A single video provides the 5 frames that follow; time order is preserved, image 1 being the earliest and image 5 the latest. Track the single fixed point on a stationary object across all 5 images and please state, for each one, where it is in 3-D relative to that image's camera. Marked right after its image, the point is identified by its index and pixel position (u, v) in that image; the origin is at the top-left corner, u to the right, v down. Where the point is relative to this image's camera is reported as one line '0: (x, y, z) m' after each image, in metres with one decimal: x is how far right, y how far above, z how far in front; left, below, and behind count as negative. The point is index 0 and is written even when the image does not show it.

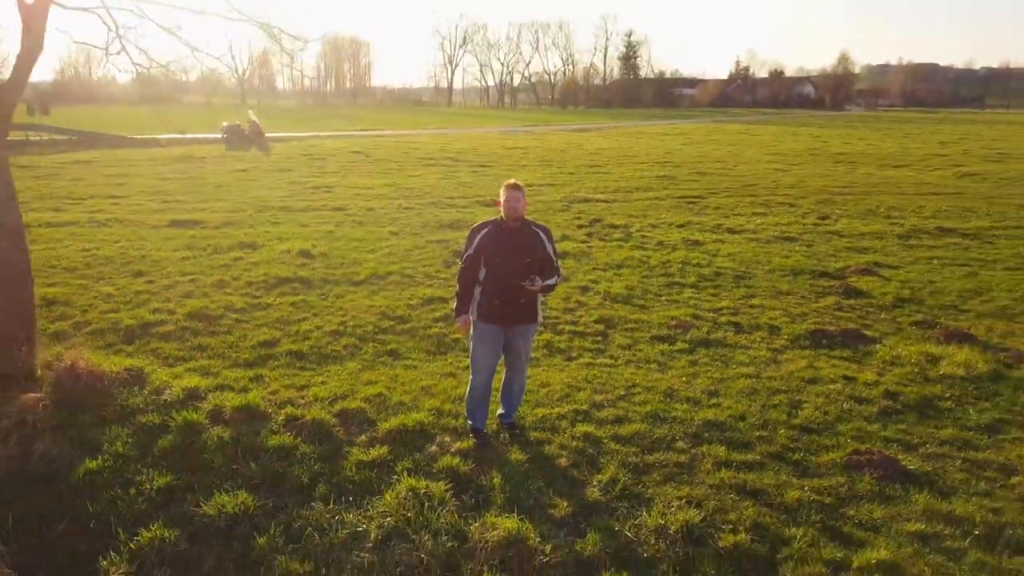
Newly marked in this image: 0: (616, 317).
0: (+1.0, -0.3, +7.5) m
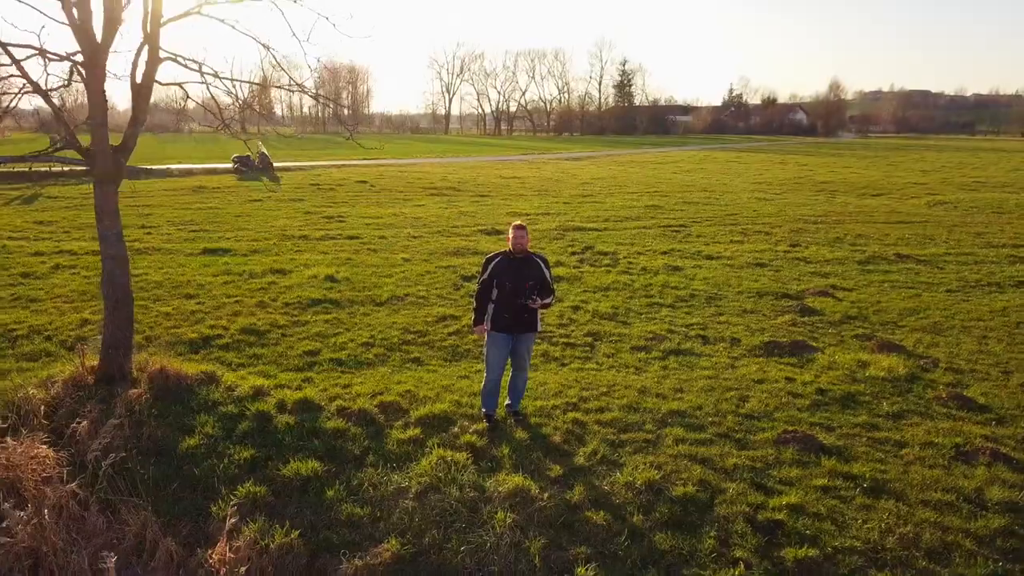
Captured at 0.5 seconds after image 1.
0: (+1.0, -0.5, +8.8) m
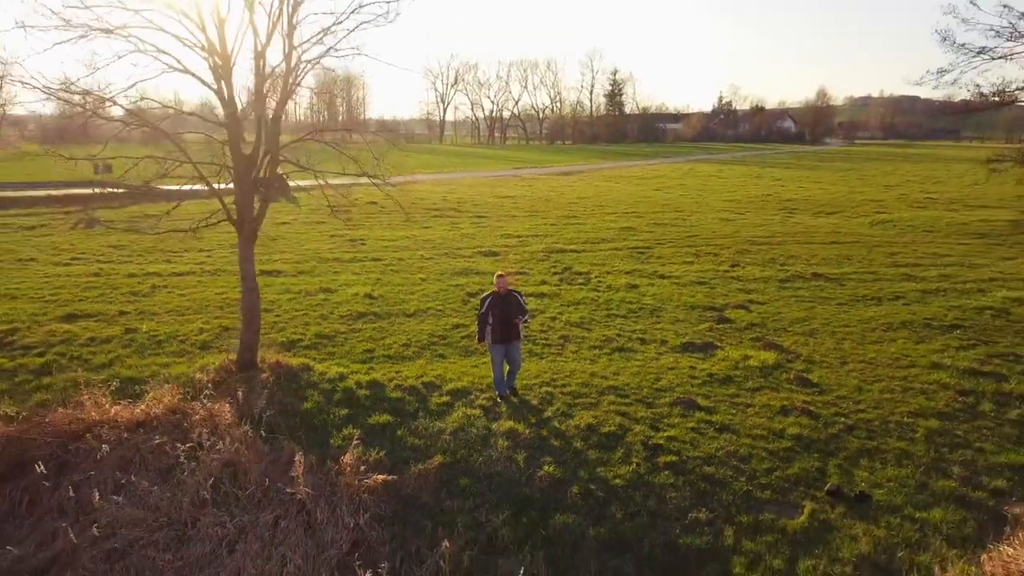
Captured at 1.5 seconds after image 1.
0: (+0.9, -0.7, +12.5) m
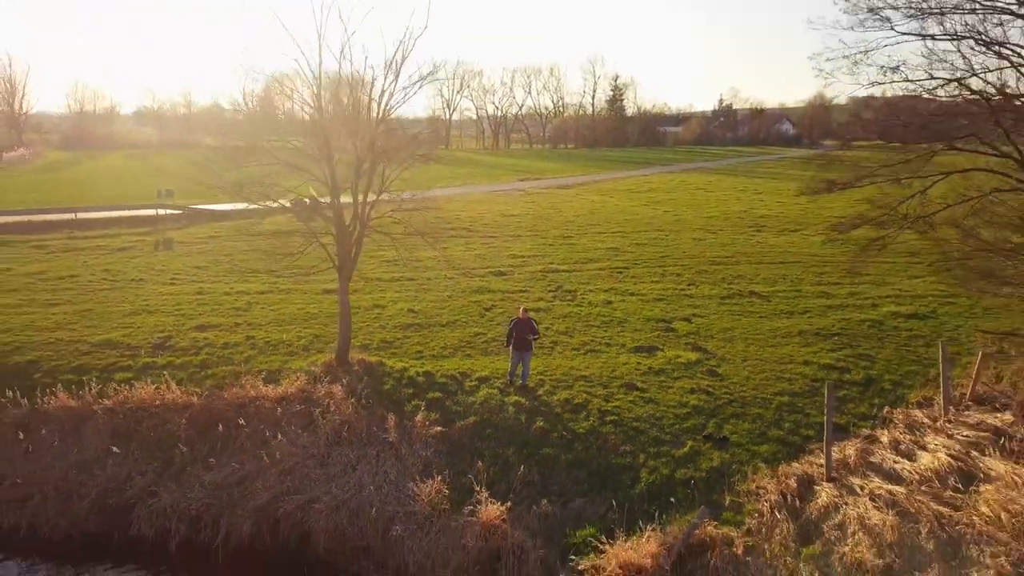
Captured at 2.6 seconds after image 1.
0: (+1.0, -1.2, +17.8) m
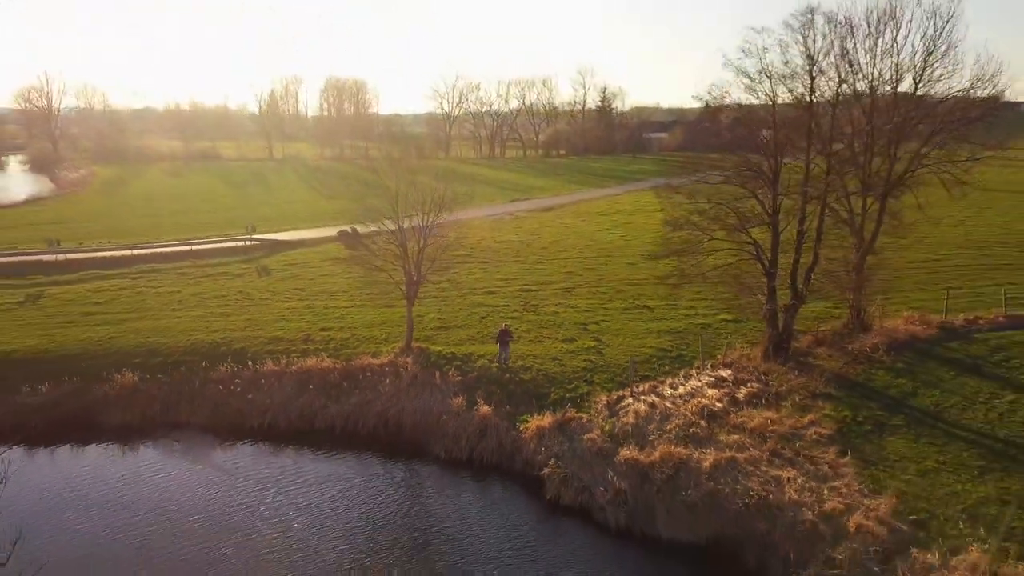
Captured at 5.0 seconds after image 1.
0: (+0.4, -1.9, +32.4) m
